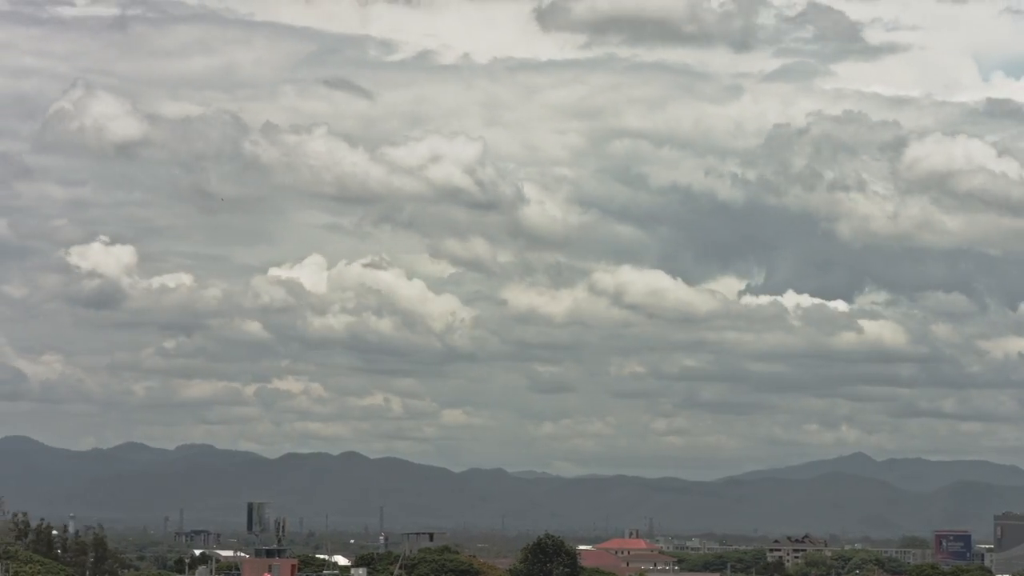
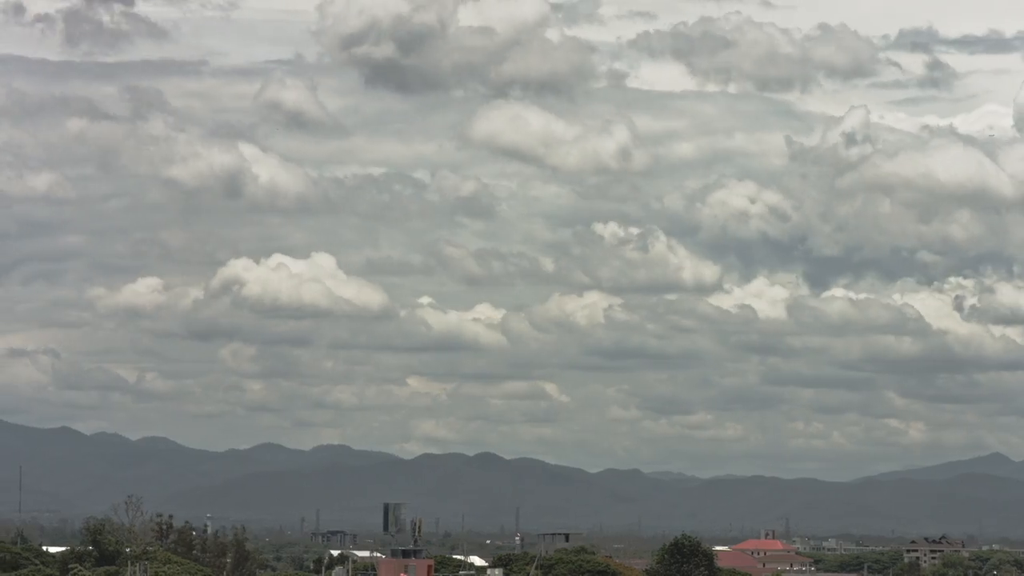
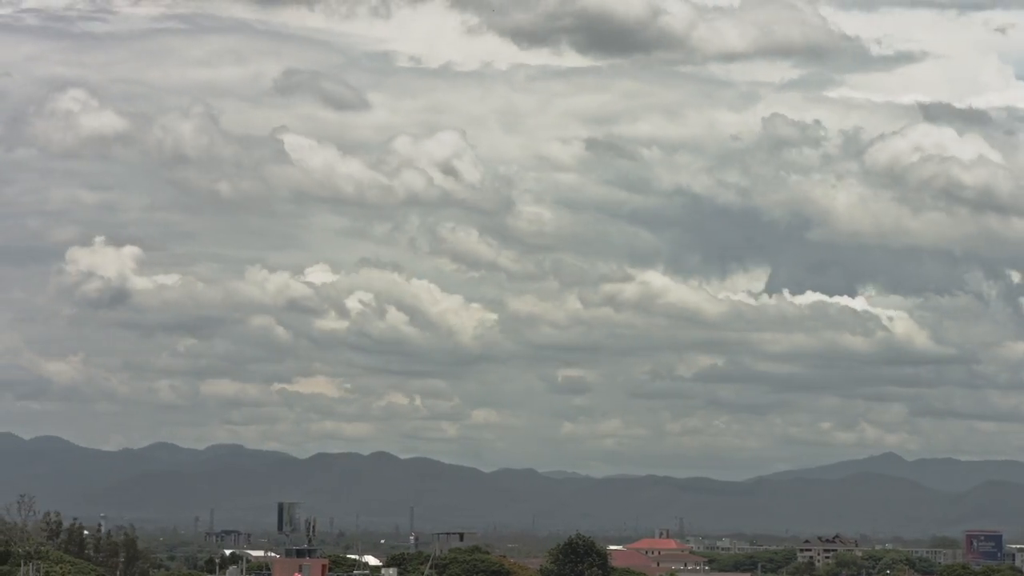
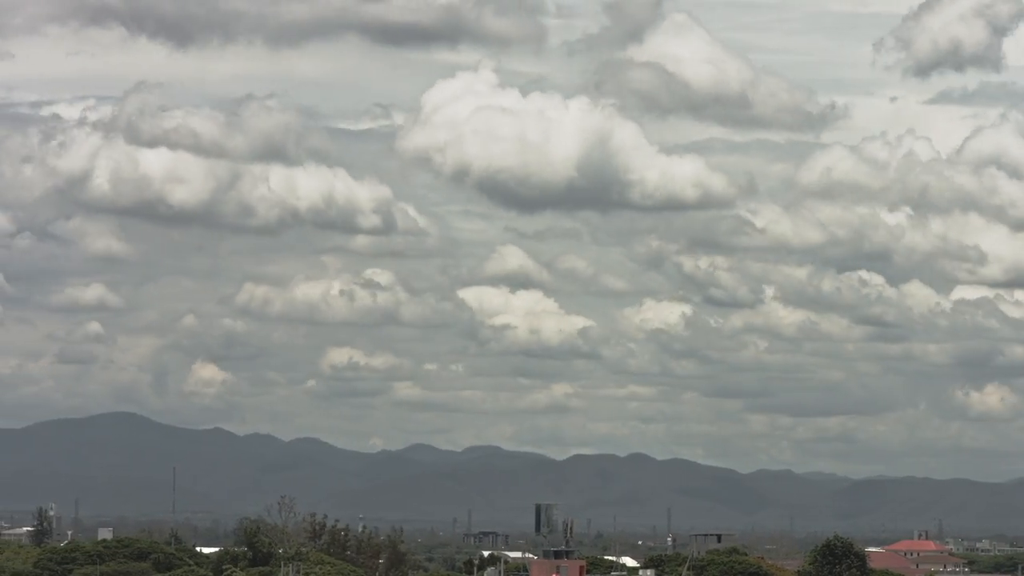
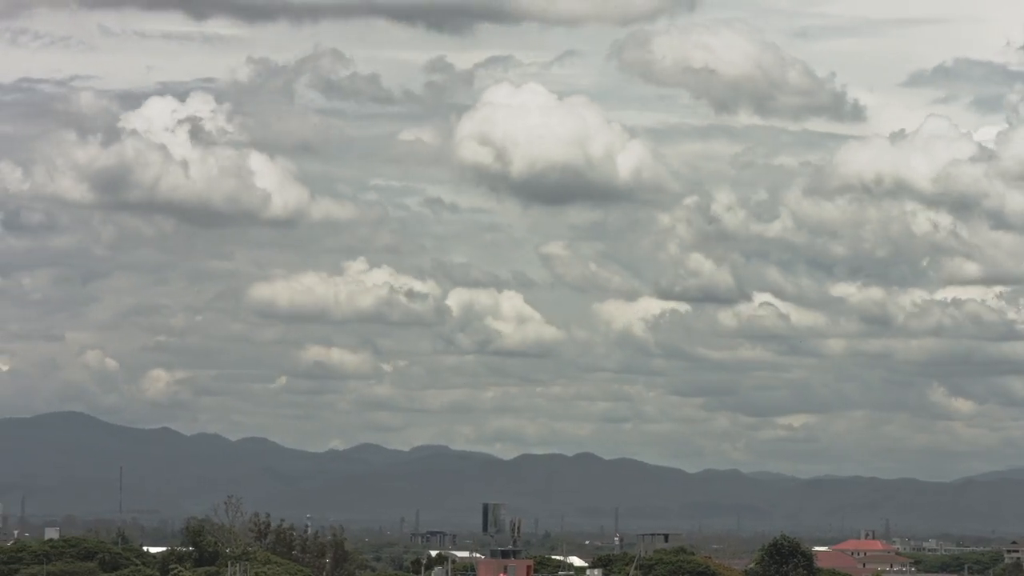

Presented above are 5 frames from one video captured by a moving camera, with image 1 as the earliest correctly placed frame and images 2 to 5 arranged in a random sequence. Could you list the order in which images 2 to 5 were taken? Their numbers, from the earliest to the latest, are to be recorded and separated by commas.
3, 2, 5, 4
